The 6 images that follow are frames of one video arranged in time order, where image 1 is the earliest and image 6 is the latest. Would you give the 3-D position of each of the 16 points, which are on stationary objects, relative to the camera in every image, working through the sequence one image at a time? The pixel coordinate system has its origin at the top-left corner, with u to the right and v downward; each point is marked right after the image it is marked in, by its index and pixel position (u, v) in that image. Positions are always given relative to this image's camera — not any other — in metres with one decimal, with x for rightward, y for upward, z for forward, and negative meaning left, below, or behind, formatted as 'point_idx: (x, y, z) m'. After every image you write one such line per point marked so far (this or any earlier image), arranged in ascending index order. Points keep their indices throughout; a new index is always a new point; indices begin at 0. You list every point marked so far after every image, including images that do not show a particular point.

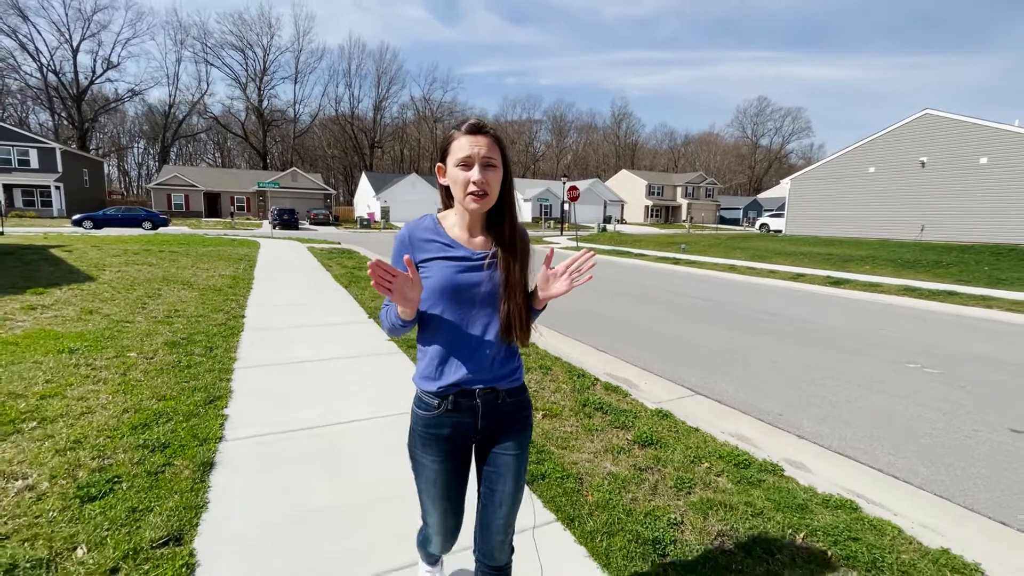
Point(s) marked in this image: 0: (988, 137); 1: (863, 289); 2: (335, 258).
0: (+17.7, +5.6, +17.6) m
1: (+8.4, 0.0, +11.3) m
2: (-5.0, +0.9, +13.4) m
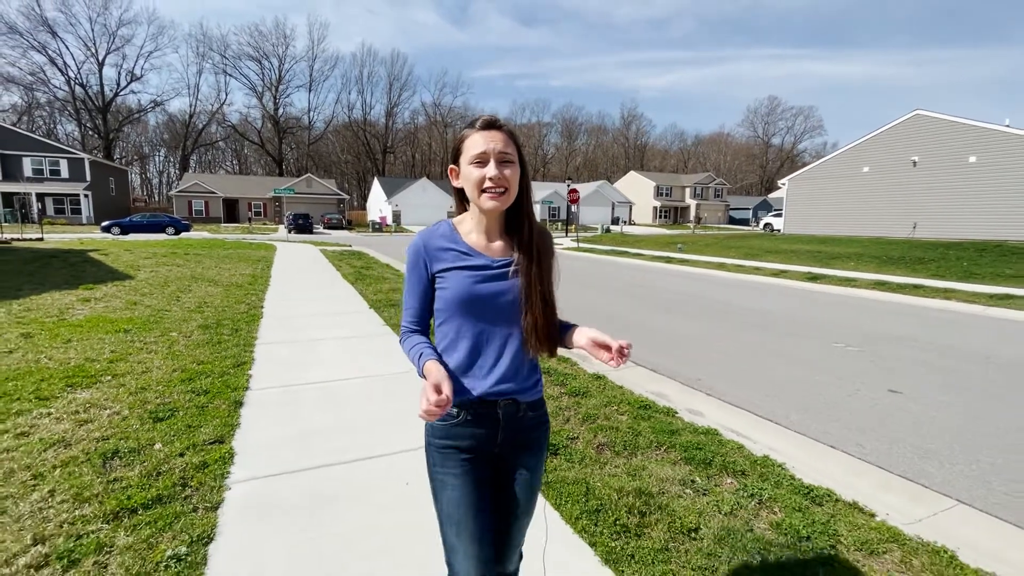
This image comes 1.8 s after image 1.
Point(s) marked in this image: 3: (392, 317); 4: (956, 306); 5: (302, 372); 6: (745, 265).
0: (+17.7, +5.8, +18.1) m
1: (+8.2, +0.1, +12.0) m
2: (-5.0, +0.9, +14.4) m
3: (-1.7, -0.4, +6.7) m
4: (+8.9, -0.4, +9.4) m
5: (-1.9, -0.8, +4.4) m
6: (+7.7, +0.8, +15.5) m
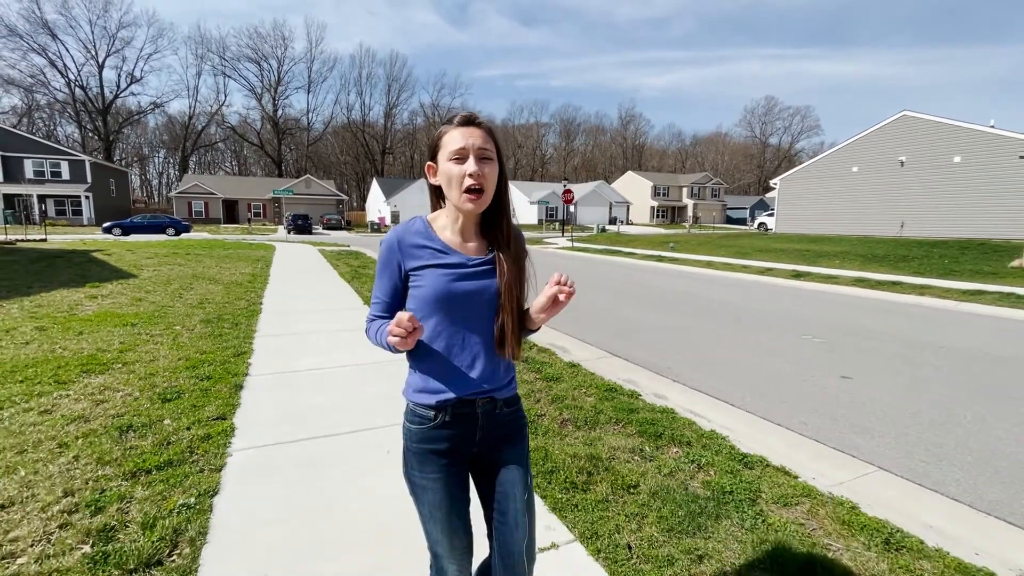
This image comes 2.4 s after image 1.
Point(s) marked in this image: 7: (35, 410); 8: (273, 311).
0: (+17.5, +5.9, +18.5) m
1: (+8.0, +0.2, +12.3) m
2: (-5.3, +0.9, +14.8) m
3: (-1.9, -0.4, +7.0) m
4: (+8.7, -0.3, +9.8) m
5: (-2.1, -0.7, +4.7) m
6: (+7.5, +0.8, +15.9) m
7: (-3.3, -0.8, +3.3) m
8: (-3.5, -0.3, +6.9) m
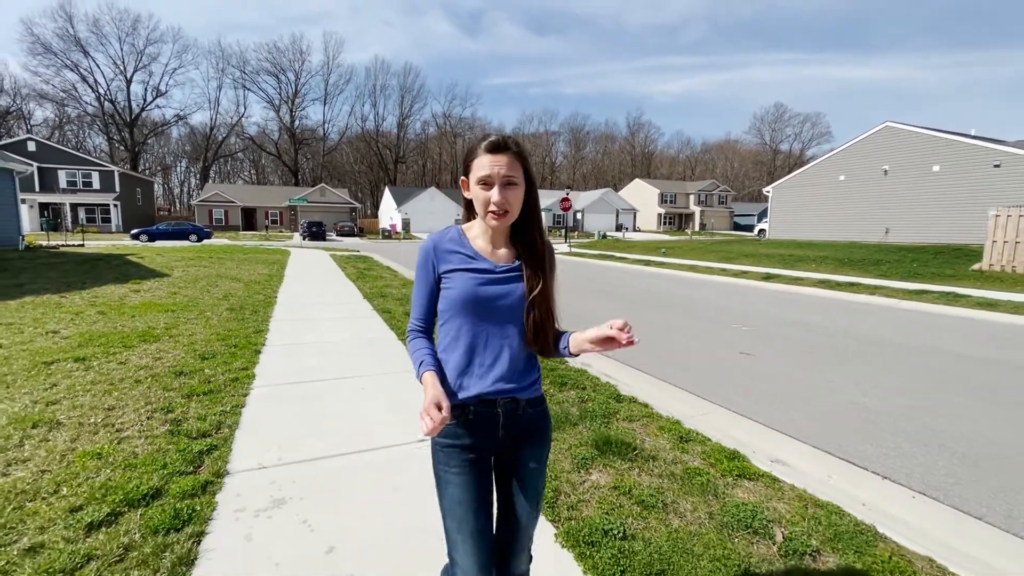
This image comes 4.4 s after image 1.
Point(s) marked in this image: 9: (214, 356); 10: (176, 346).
0: (+17.4, +5.7, +19.3) m
1: (+7.8, +0.1, +13.3) m
2: (-5.5, +0.9, +16.1) m
3: (-2.3, -0.3, +8.2) m
4: (+8.3, -0.3, +10.7) m
5: (-2.6, -0.6, +6.0) m
6: (+7.3, +0.7, +16.9) m
7: (-3.9, -0.7, +4.6) m
8: (-3.9, -0.3, +8.2) m
9: (-3.1, -0.7, +4.9) m
10: (-3.7, -0.6, +5.1) m
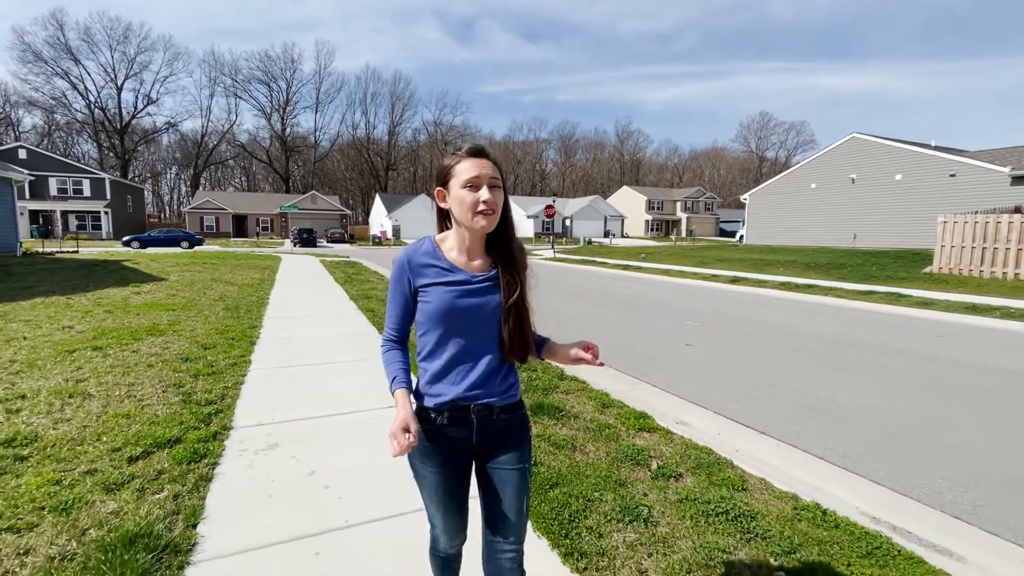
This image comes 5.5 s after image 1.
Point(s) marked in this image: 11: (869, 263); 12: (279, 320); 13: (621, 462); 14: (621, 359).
0: (+16.7, +5.6, +20.3) m
1: (+7.2, +0.1, +14.2) m
2: (-6.1, +0.8, +16.8) m
3: (-2.8, -0.3, +8.9) m
4: (+7.8, -0.3, +11.6) m
5: (-3.1, -0.6, +6.7) m
6: (+6.7, +0.6, +17.7) m
7: (-4.3, -0.7, +5.3) m
8: (-4.4, -0.3, +8.9) m
9: (-3.5, -0.7, +5.6) m
10: (-4.1, -0.6, +5.8) m
11: (+12.8, +0.9, +17.1) m
12: (-3.6, -0.5, +7.4) m
13: (+0.7, -1.1, +3.1) m
14: (+1.4, -0.9, +6.2) m
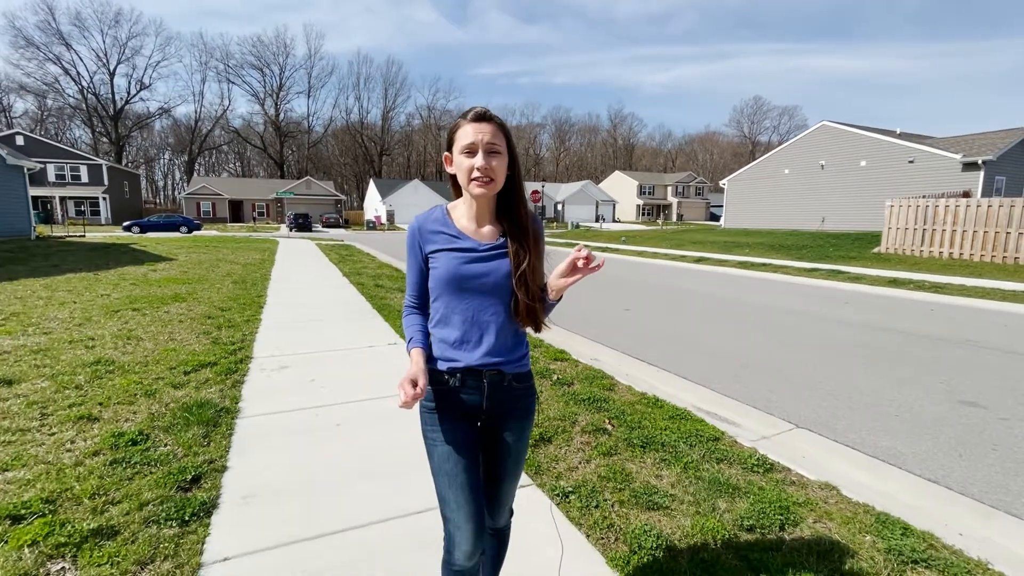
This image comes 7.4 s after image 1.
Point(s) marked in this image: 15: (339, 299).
0: (+16.0, +6.5, +21.5) m
1: (+6.6, +0.8, +15.4) m
2: (-6.7, +1.5, +17.9) m
3: (-3.3, +0.1, +10.1) m
4: (+7.2, +0.3, +12.9) m
5: (-3.6, -0.2, +7.9) m
6: (+6.0, +1.4, +19.0) m
7: (-4.8, -0.3, +6.5) m
8: (-4.9, +0.2, +10.0) m
9: (-4.0, -0.3, +6.8) m
10: (-4.6, -0.2, +7.0) m
11: (+12.2, +1.7, +18.4) m
12: (-4.2, -0.1, +8.6) m
13: (+0.2, -0.8, +4.3) m
14: (+0.9, -0.5, +7.4) m
15: (-3.0, -0.1, +8.3) m
